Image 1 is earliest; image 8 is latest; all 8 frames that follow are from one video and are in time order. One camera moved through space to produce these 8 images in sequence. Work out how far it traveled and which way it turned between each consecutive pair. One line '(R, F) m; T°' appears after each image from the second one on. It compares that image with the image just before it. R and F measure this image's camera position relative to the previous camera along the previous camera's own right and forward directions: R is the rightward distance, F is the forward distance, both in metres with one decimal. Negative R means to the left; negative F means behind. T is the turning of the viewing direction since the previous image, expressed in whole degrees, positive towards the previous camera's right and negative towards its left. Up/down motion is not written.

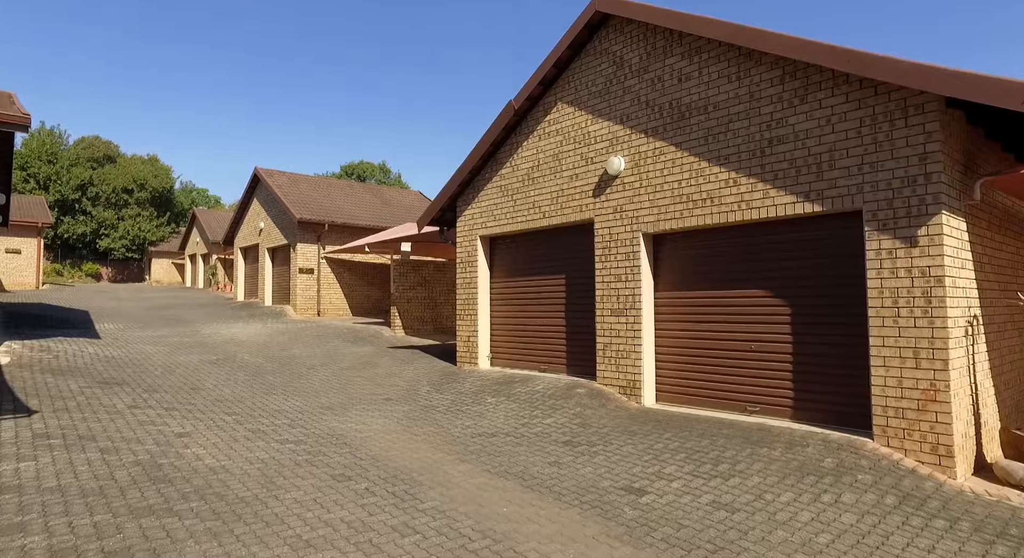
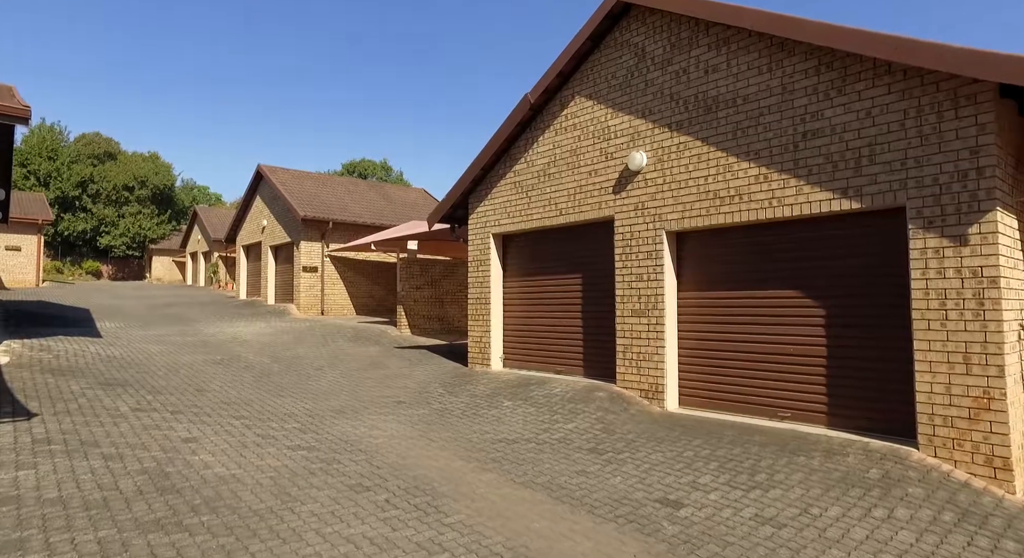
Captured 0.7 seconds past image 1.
(-0.2, +0.3) m; 0°
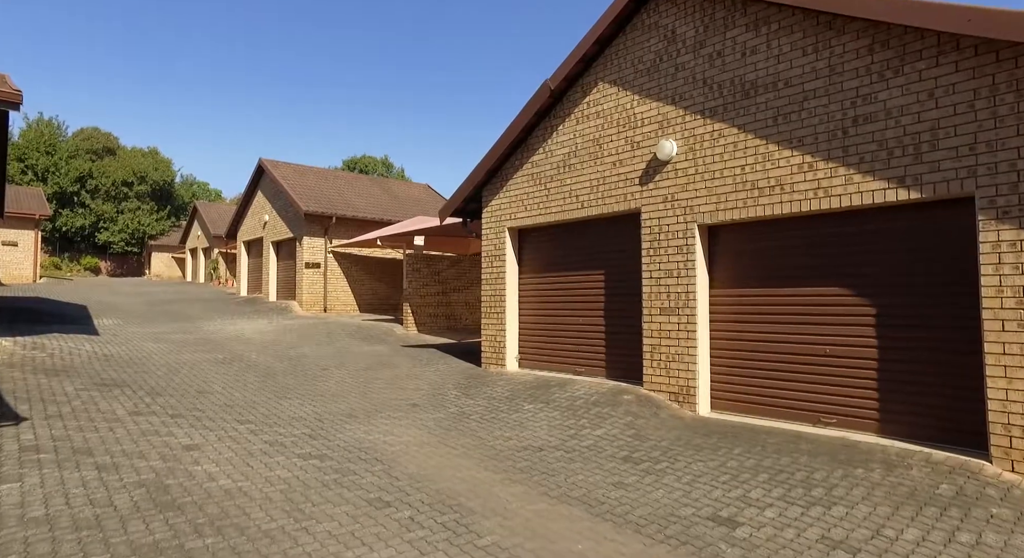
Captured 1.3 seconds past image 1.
(-0.3, +0.5) m; 0°
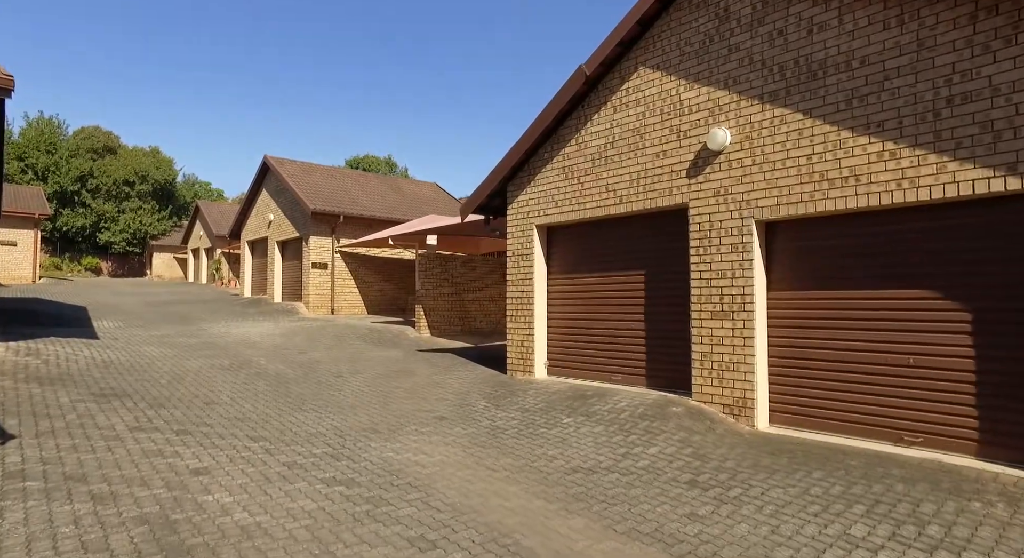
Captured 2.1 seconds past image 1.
(-0.4, +0.7) m; 0°
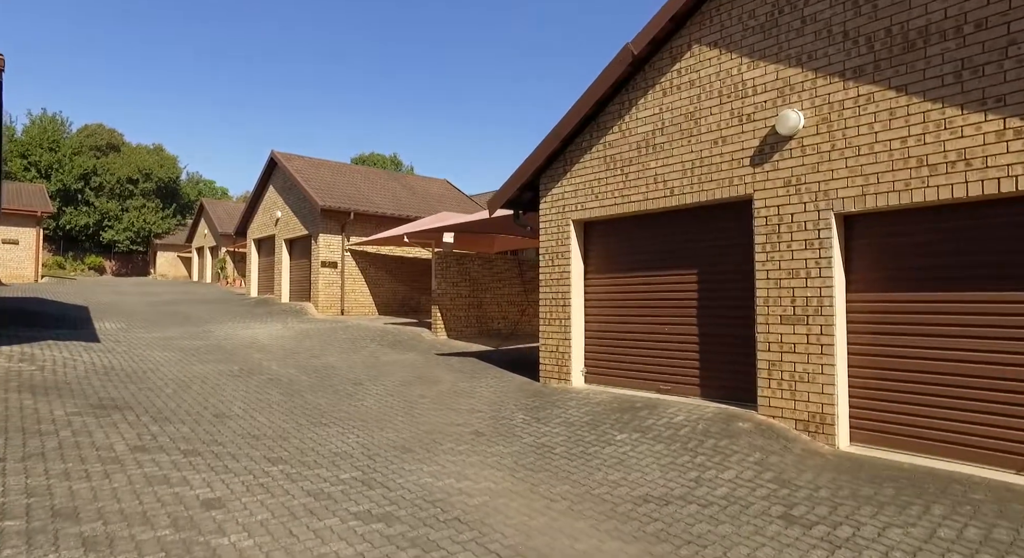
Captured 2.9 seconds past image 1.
(-0.5, +0.8) m; 0°
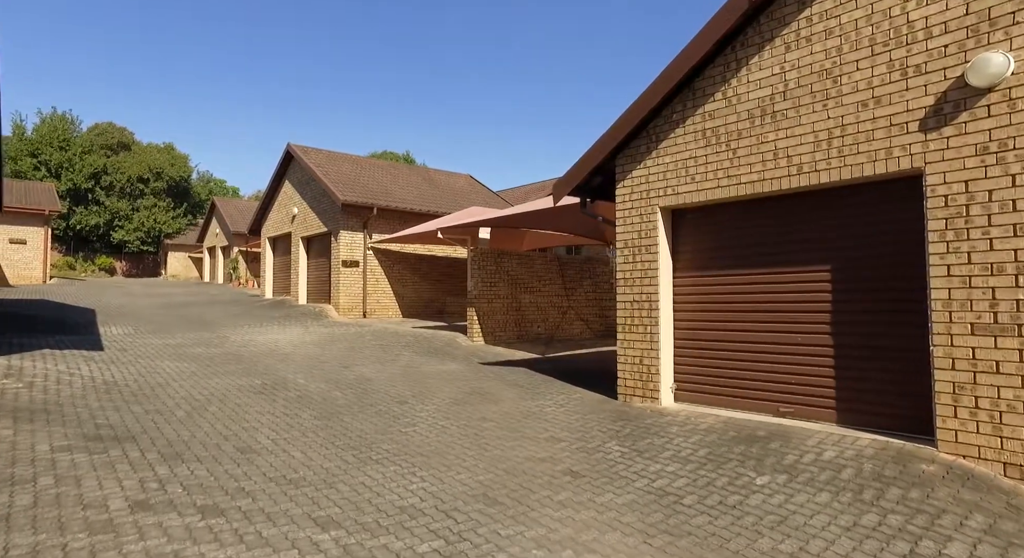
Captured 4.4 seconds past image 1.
(-0.8, +1.4) m; -1°
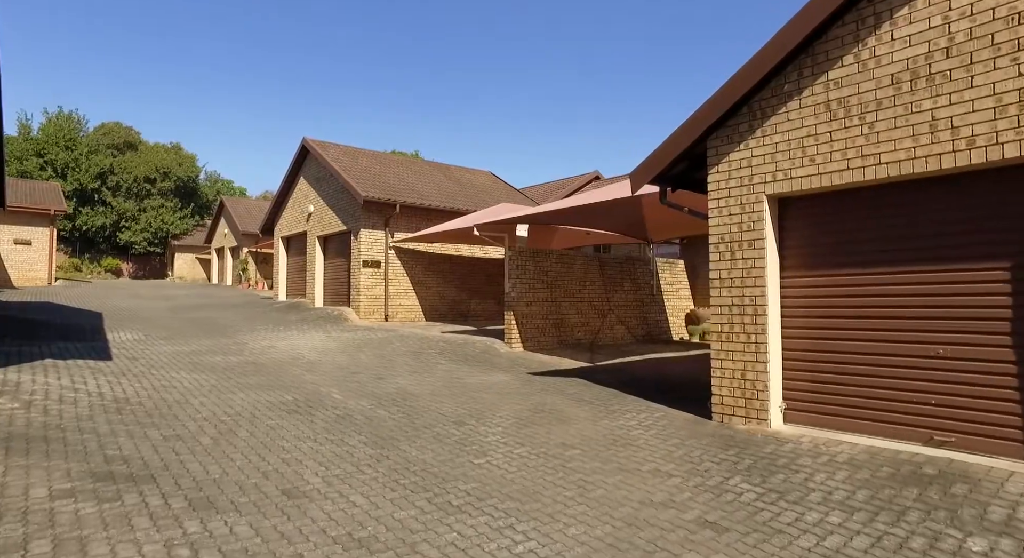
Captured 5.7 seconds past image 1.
(-0.8, +1.1) m; 0°
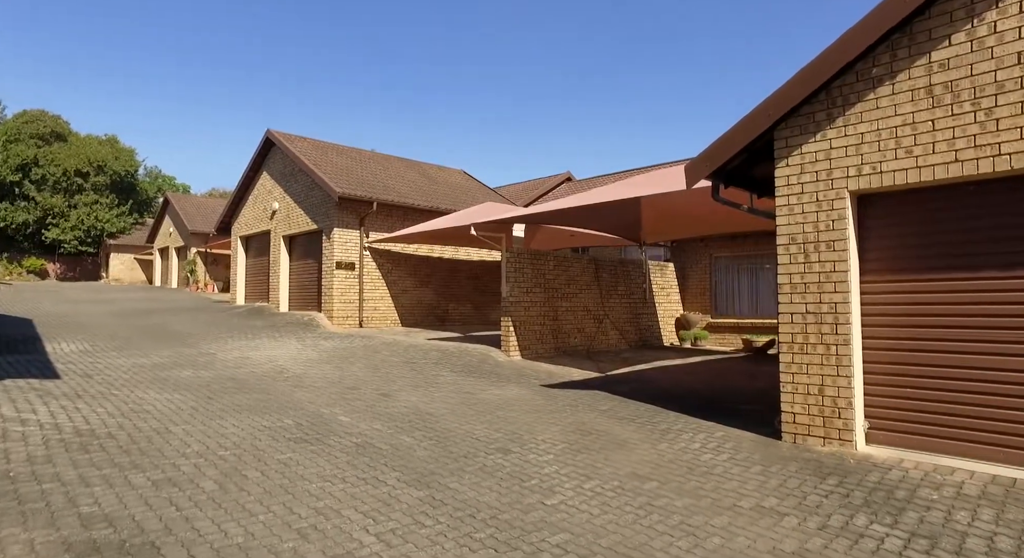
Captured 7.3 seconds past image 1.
(-1.0, +0.9) m; +5°
